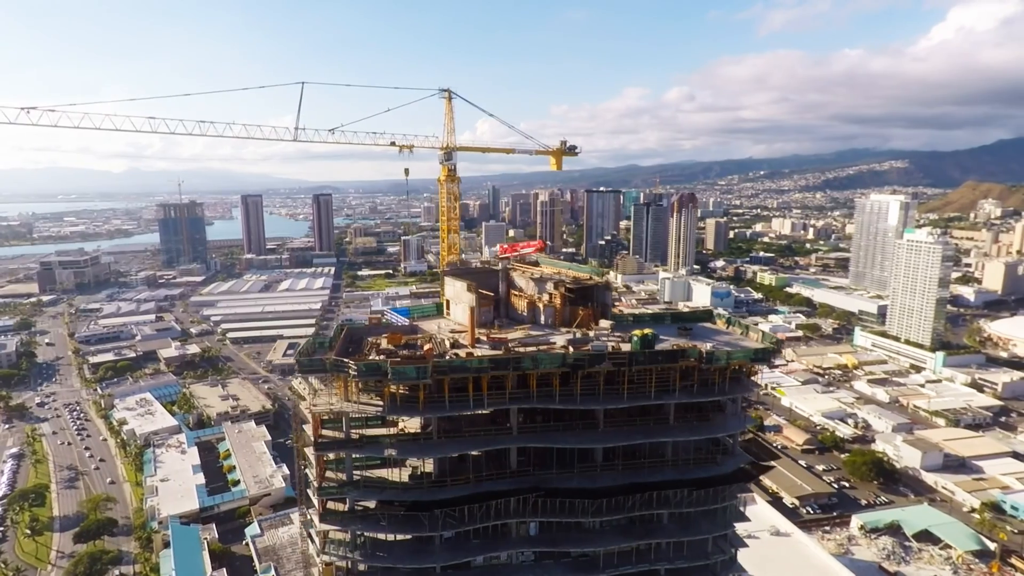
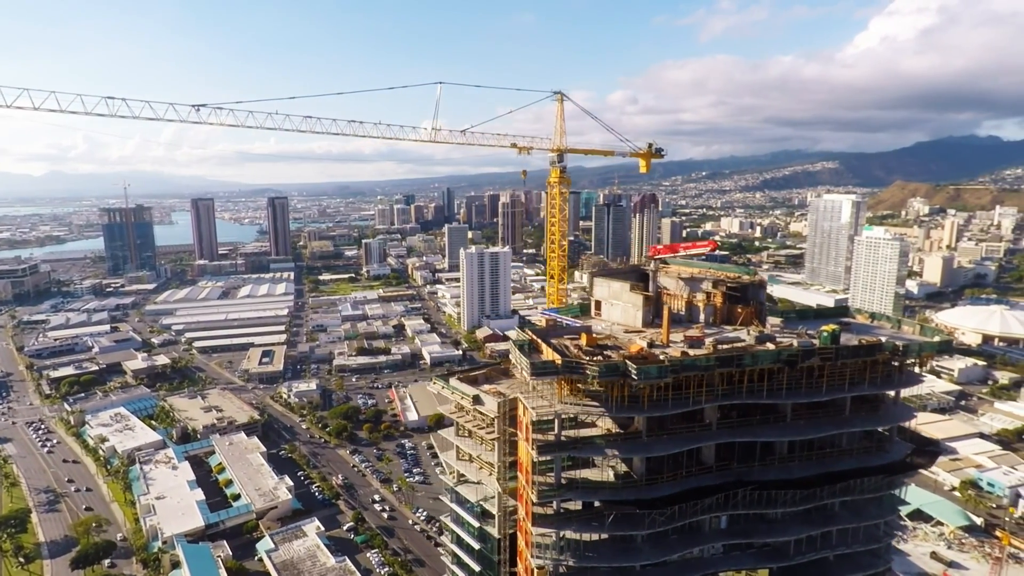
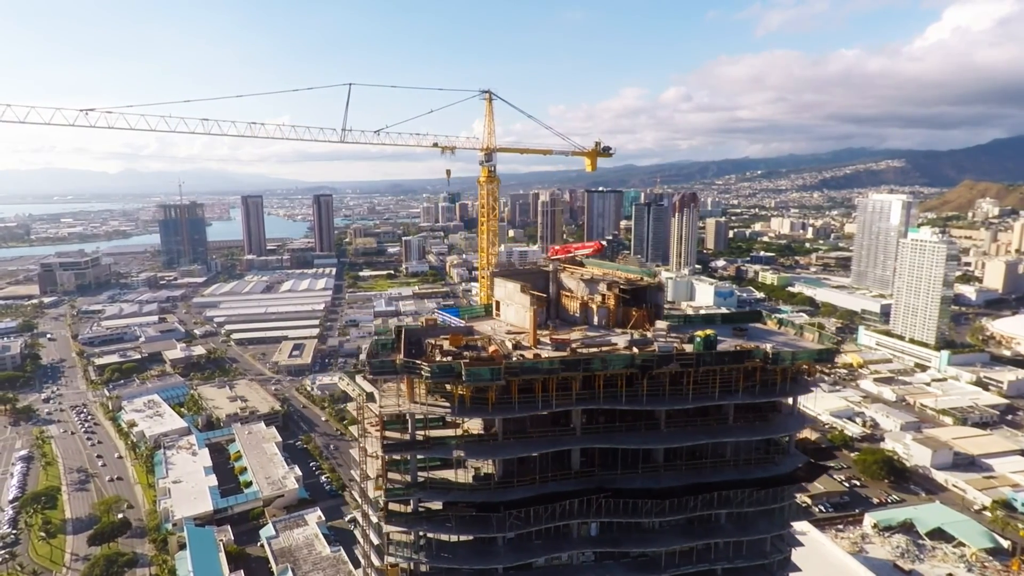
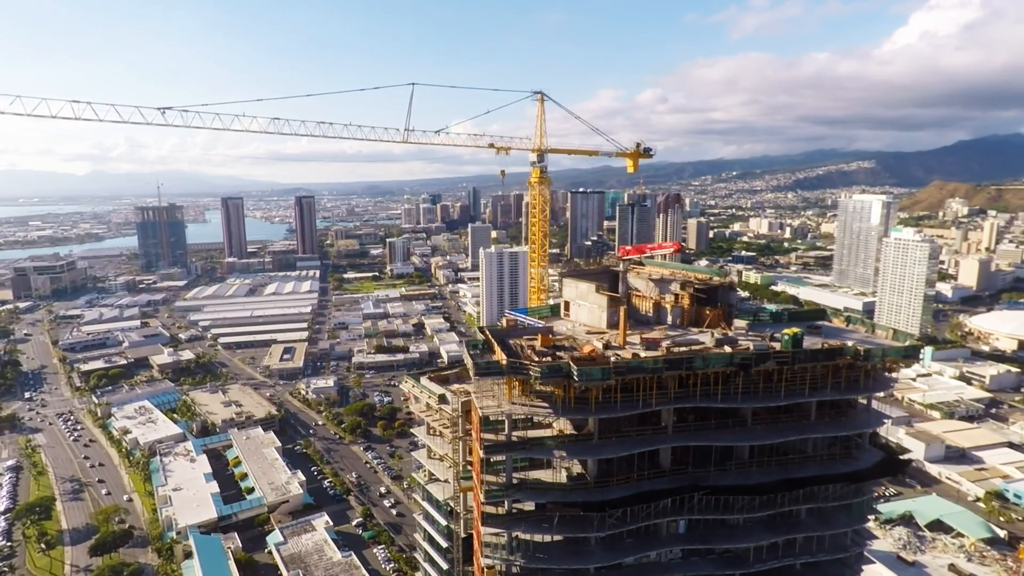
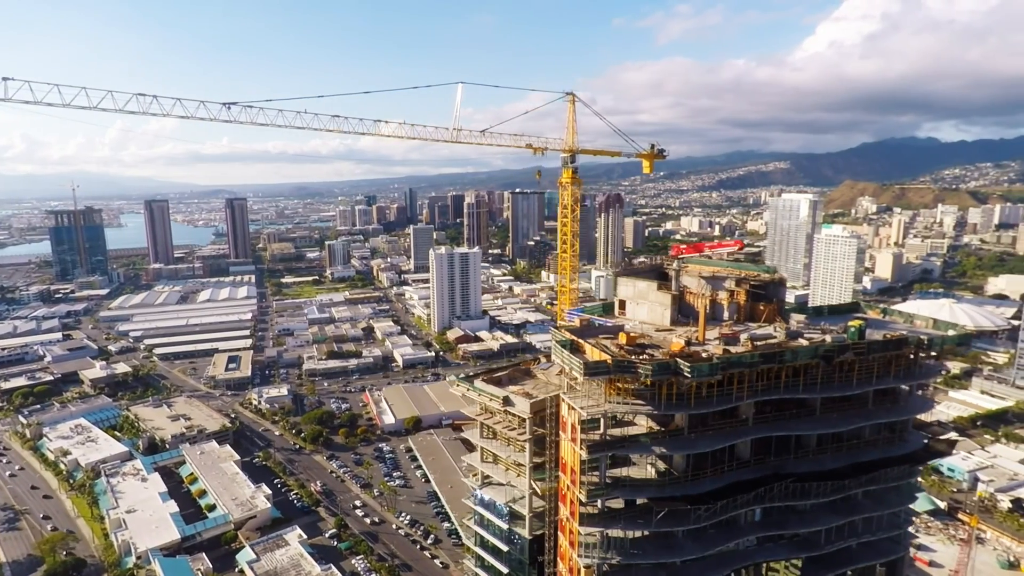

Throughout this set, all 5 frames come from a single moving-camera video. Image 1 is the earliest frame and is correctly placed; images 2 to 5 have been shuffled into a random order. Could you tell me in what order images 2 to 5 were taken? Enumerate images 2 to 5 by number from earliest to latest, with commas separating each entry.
3, 4, 2, 5
